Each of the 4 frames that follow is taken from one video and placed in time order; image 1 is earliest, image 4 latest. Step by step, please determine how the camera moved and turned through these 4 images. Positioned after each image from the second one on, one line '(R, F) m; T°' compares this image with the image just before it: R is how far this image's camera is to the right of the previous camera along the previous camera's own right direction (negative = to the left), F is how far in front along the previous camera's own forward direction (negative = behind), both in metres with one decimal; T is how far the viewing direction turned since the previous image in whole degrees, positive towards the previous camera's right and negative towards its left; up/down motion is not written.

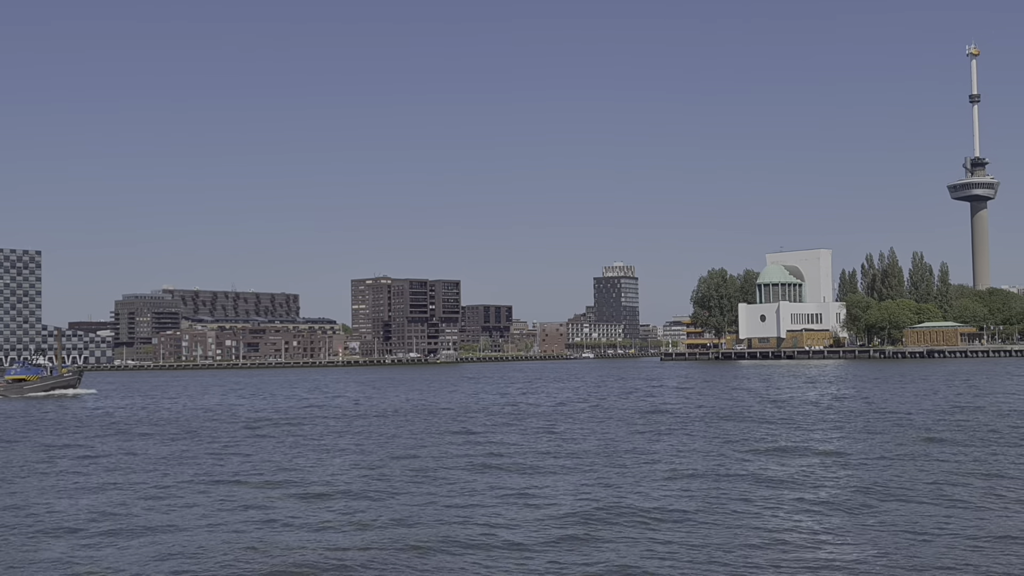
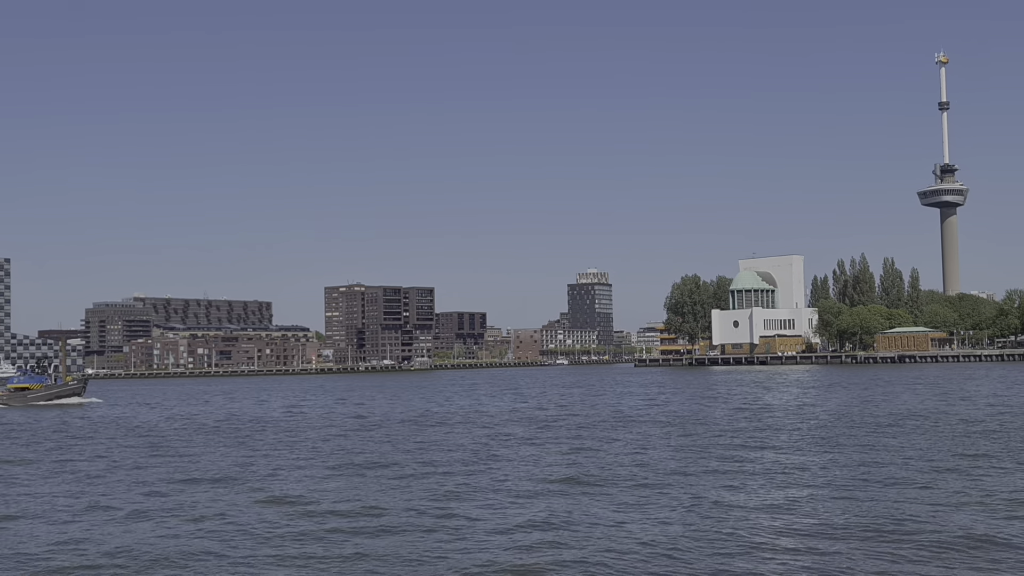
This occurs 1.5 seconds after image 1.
(+0.8, +0.5) m; +1°
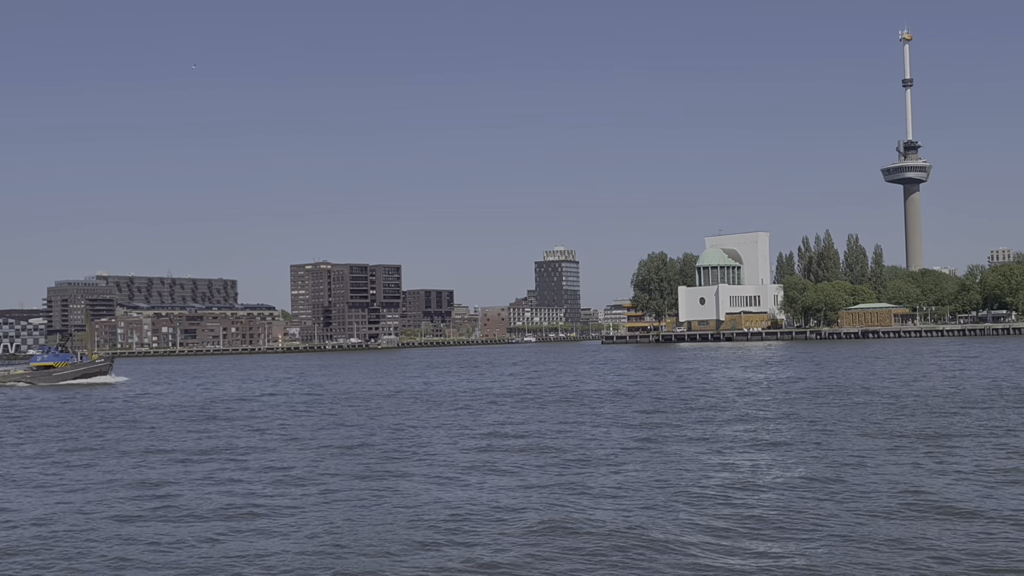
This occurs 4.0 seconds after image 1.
(+0.8, +0.7) m; +2°
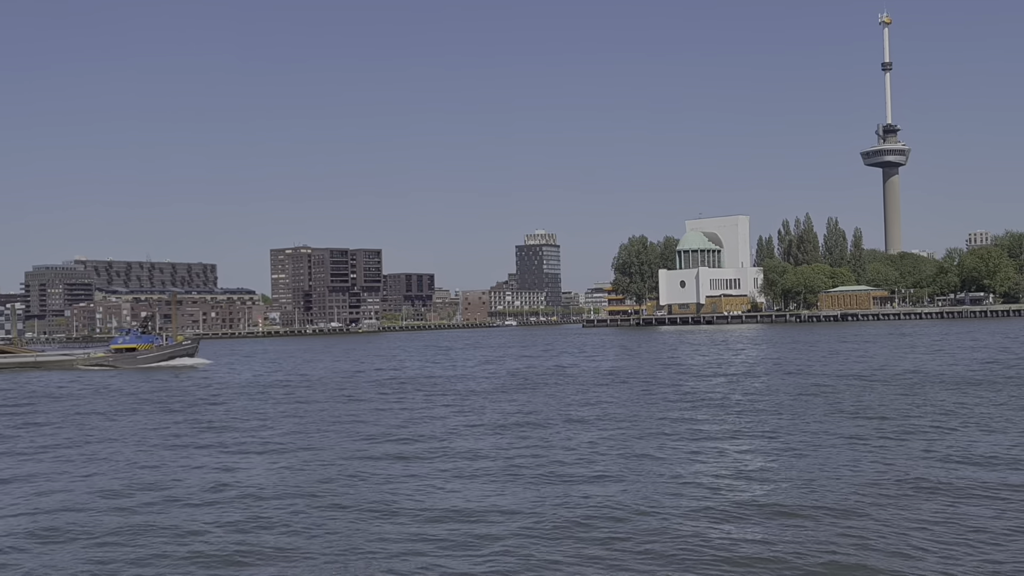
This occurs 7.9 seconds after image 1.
(+0.5, +0.1) m; +1°
